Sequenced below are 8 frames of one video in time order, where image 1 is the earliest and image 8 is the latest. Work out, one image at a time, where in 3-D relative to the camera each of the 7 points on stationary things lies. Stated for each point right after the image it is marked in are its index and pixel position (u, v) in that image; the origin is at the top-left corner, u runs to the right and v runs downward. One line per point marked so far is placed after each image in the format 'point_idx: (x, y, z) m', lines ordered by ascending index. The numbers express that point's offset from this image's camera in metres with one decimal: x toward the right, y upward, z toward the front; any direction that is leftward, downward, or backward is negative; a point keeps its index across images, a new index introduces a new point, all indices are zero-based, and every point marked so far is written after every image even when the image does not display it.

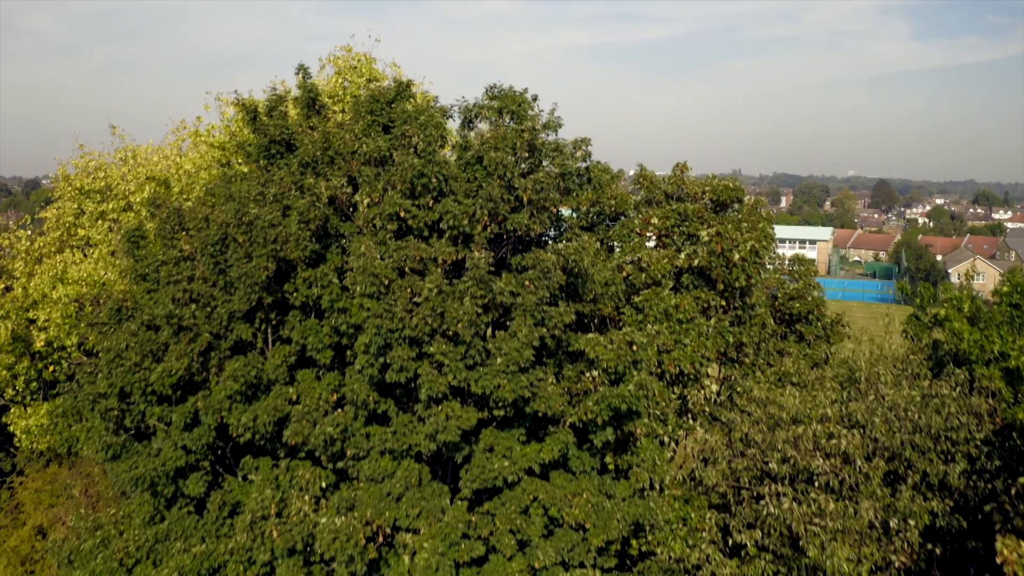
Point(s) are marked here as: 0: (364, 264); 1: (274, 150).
0: (-1.3, +0.2, +6.8) m
1: (-2.7, +1.5, +8.8) m
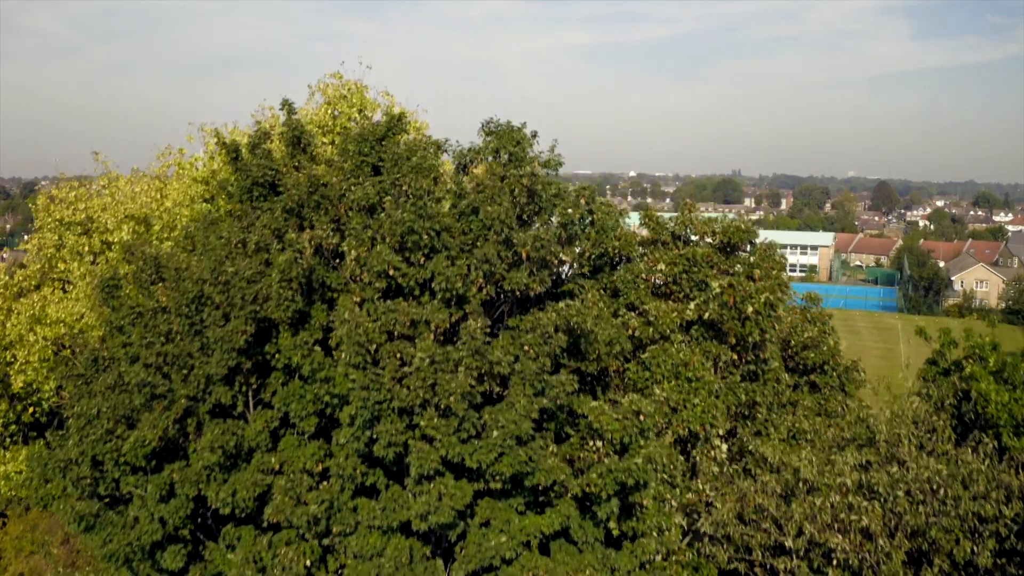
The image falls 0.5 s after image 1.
0: (-1.3, -0.4, +6.4) m
1: (-2.7, +1.0, +8.3) m
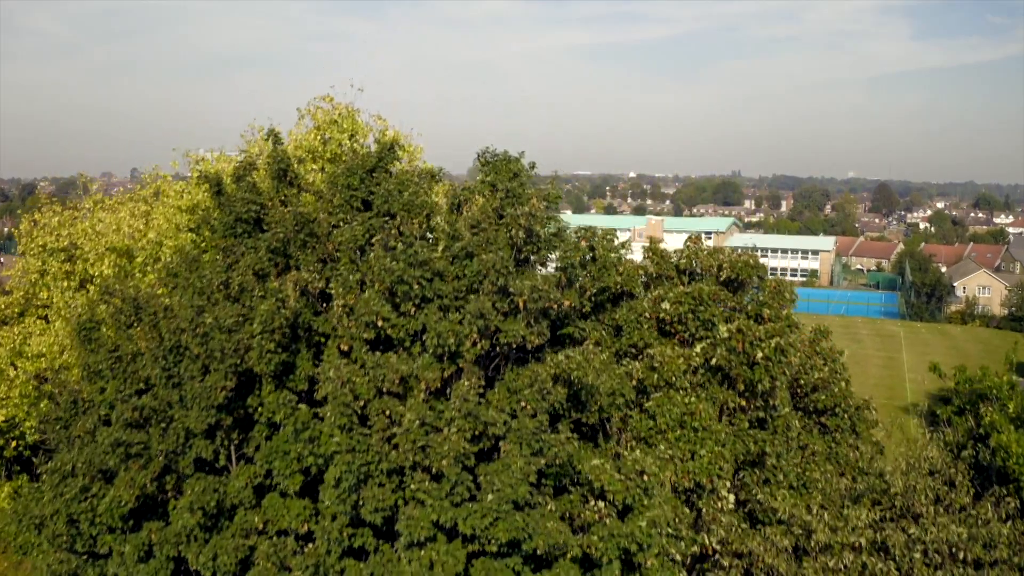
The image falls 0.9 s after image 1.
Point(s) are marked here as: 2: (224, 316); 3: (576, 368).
0: (-1.3, -0.8, +6.0) m
1: (-2.7, +0.6, +7.9) m
2: (-2.4, -0.2, +6.5) m
3: (+0.5, -0.7, +6.5) m
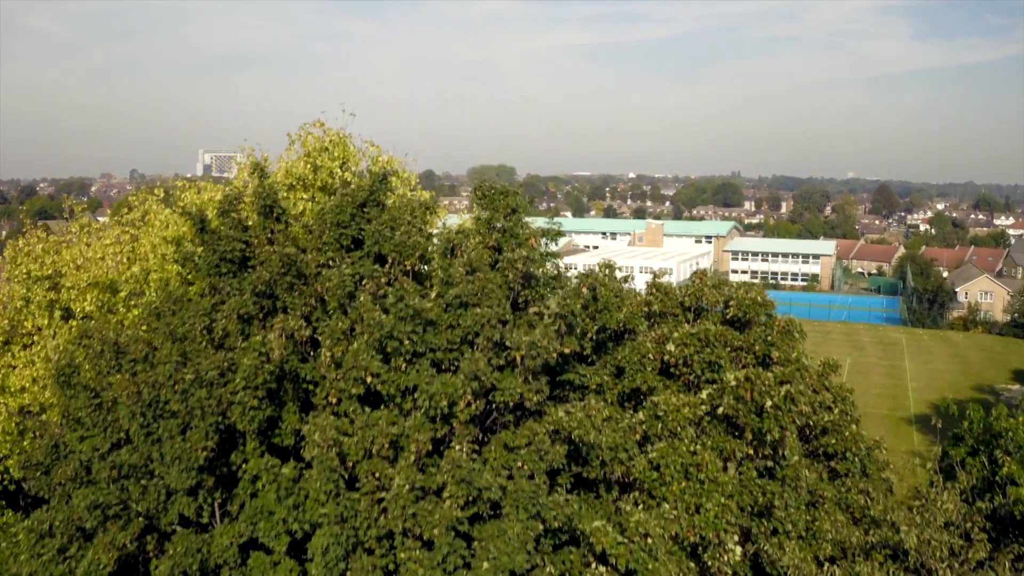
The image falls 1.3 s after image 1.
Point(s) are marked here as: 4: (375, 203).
0: (-1.4, -1.2, +5.7) m
1: (-2.7, +0.2, +7.6) m
2: (-2.4, -0.6, +6.2) m
3: (+0.5, -1.1, +6.1) m
4: (-1.4, +0.8, +7.8) m
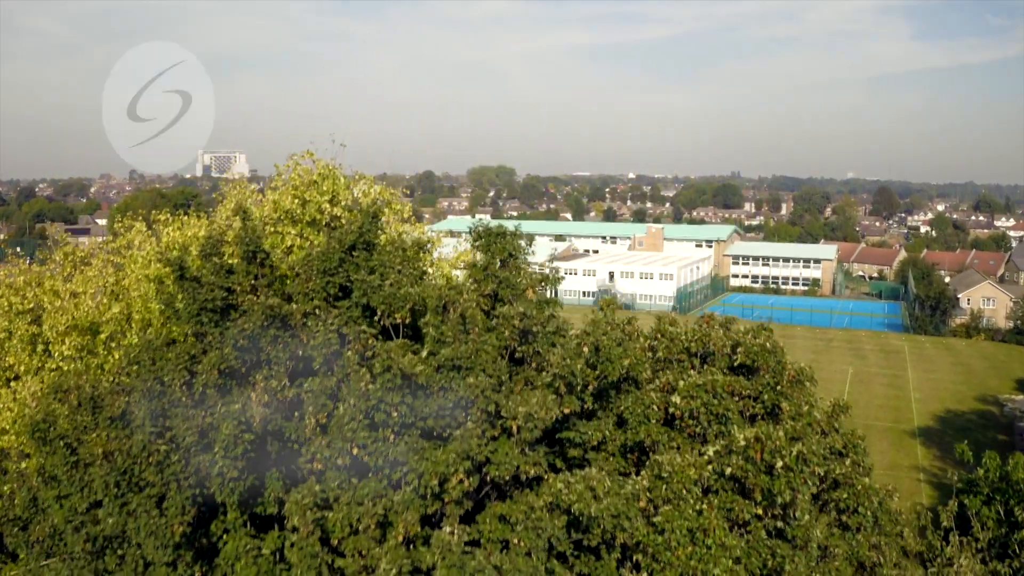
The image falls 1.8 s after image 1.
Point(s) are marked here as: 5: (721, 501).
0: (-1.4, -1.6, +5.3) m
1: (-2.8, -0.3, +7.2) m
2: (-2.4, -1.1, +5.8) m
3: (+0.5, -1.5, +5.8) m
4: (-1.4, +0.4, +7.5) m
5: (+1.8, -1.8, +6.8) m
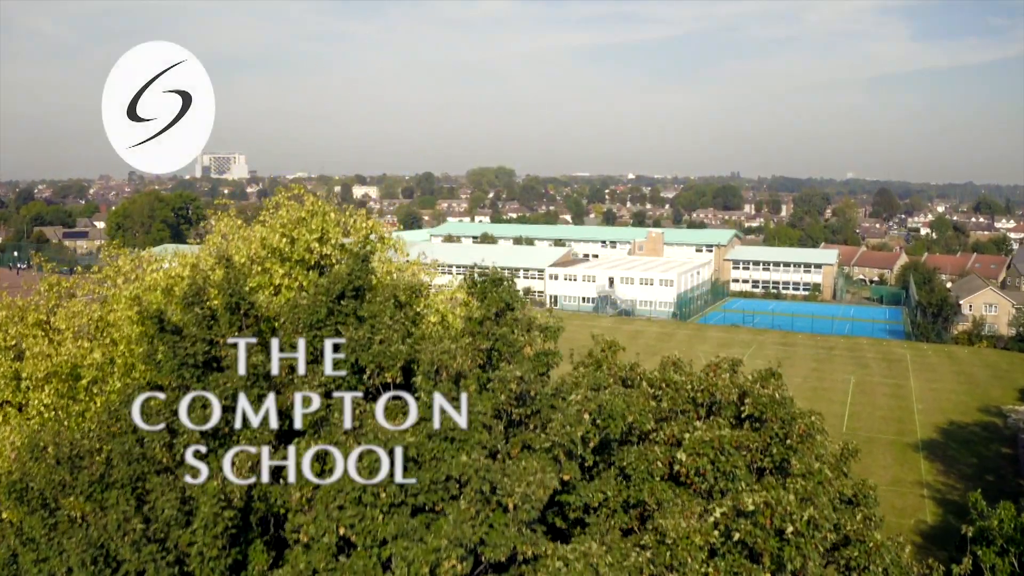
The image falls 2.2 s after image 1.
0: (-1.4, -2.1, +5.0) m
1: (-2.8, -0.7, +6.9) m
2: (-2.5, -1.6, +5.5) m
3: (+0.4, -2.0, +5.5) m
4: (-1.4, -0.1, +7.2) m
5: (+1.8, -2.3, +6.5) m
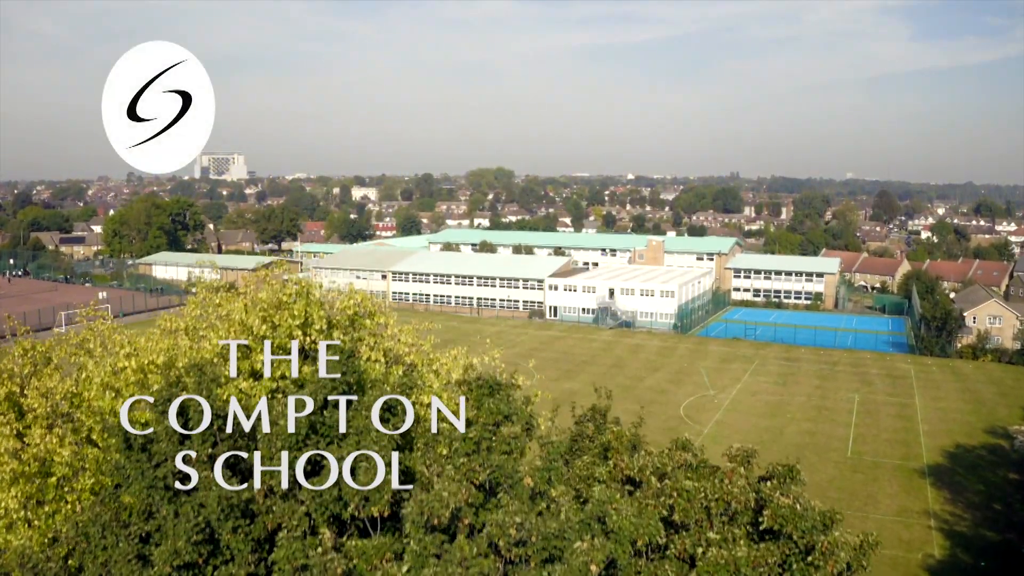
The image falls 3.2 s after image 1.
0: (-1.4, -3.0, +4.4) m
1: (-2.8, -1.6, +6.3) m
2: (-2.5, -2.5, +5.0) m
3: (+0.4, -2.9, +4.9) m
4: (-1.4, -1.0, +6.6) m
5: (+1.8, -3.2, +6.0) m
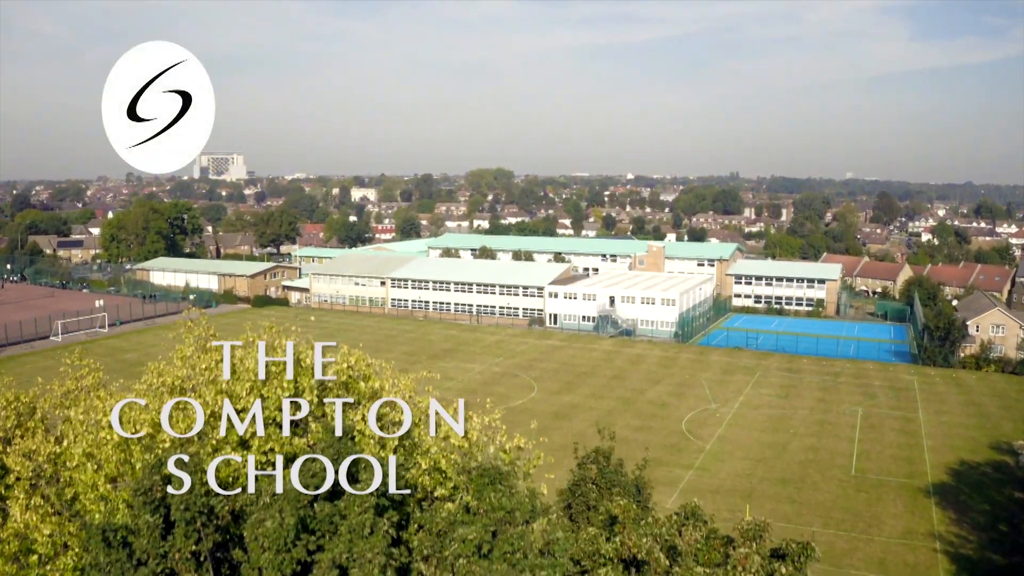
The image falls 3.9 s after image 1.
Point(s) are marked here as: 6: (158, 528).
0: (-1.4, -3.7, +4.0) m
1: (-2.8, -2.3, +5.9) m
2: (-2.4, -3.2, +4.6) m
3: (+0.5, -3.6, +4.5) m
4: (-1.4, -1.7, +6.2) m
5: (+1.8, -3.9, +5.6) m
6: (-2.7, -1.9, +6.1) m
